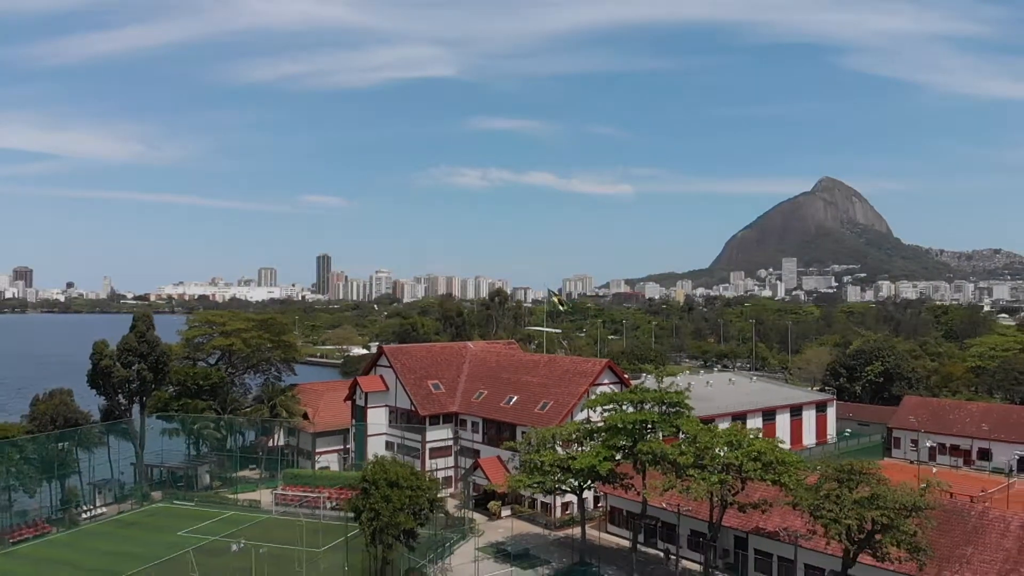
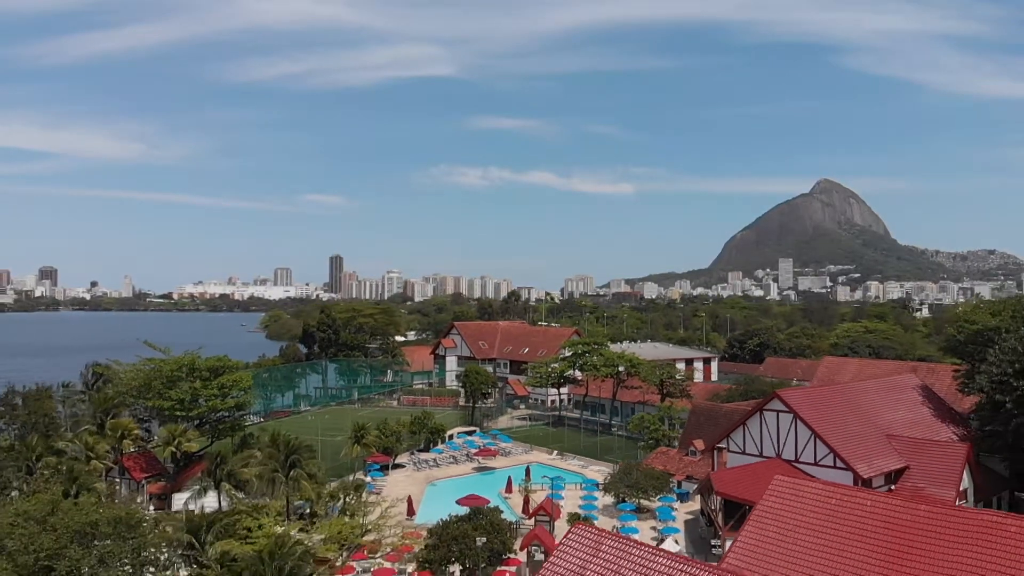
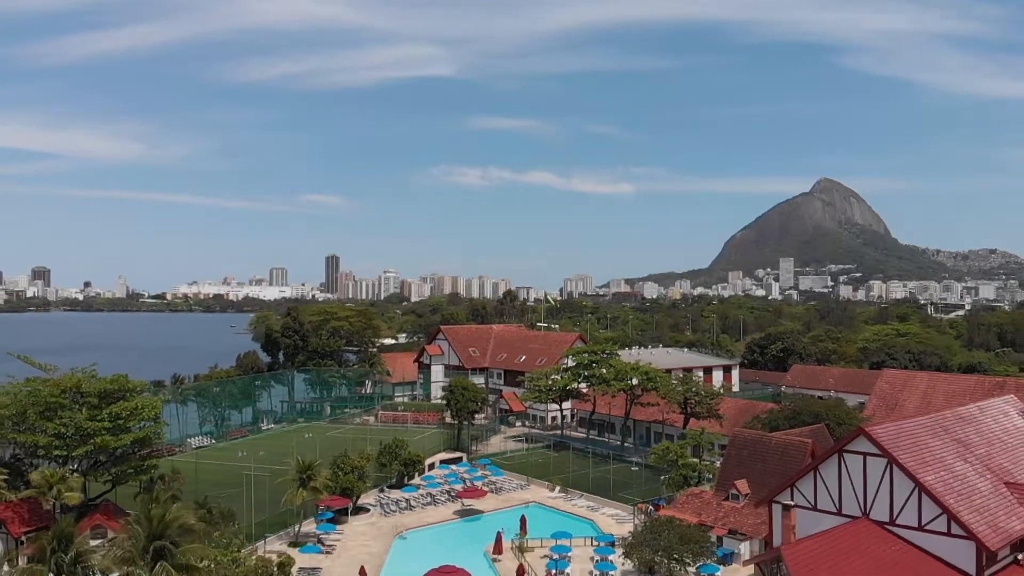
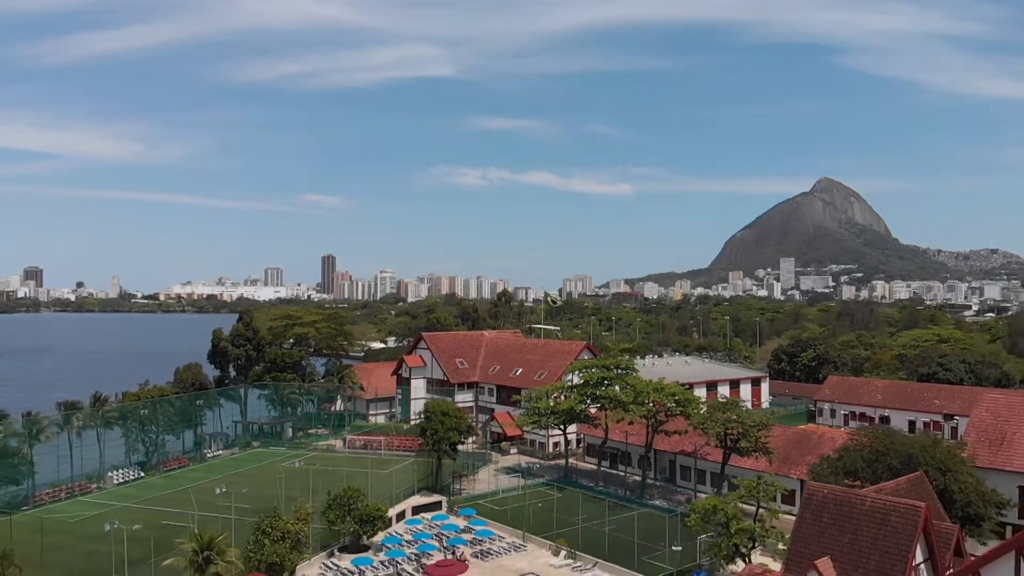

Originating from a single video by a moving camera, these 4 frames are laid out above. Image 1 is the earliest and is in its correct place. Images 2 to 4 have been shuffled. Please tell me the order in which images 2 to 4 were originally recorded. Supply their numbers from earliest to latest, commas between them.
4, 3, 2
